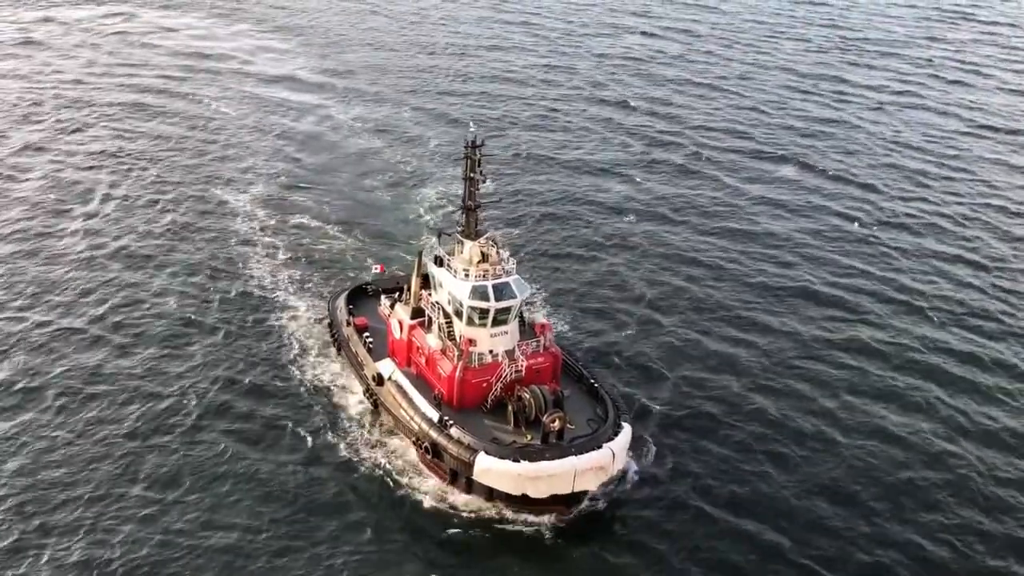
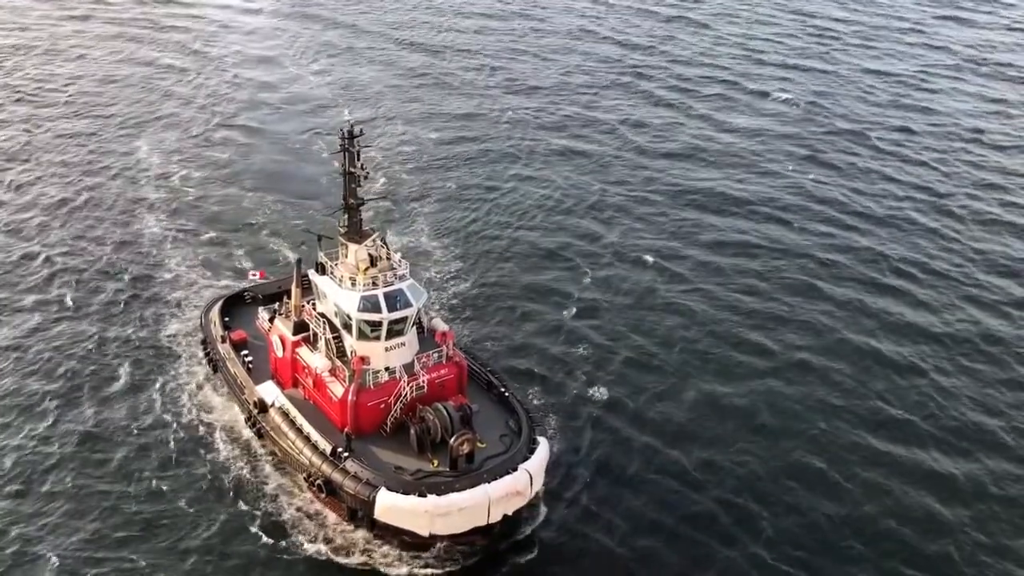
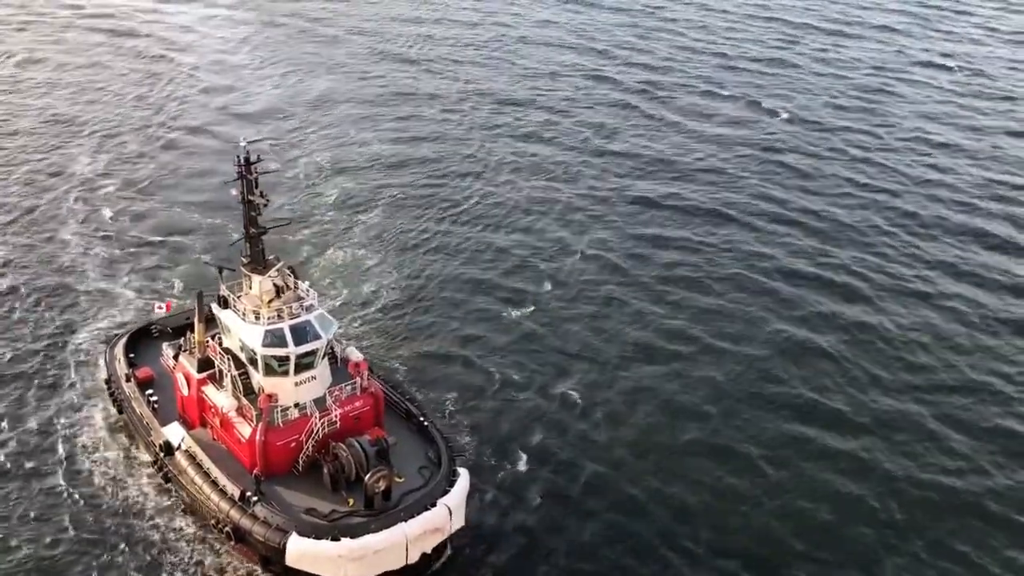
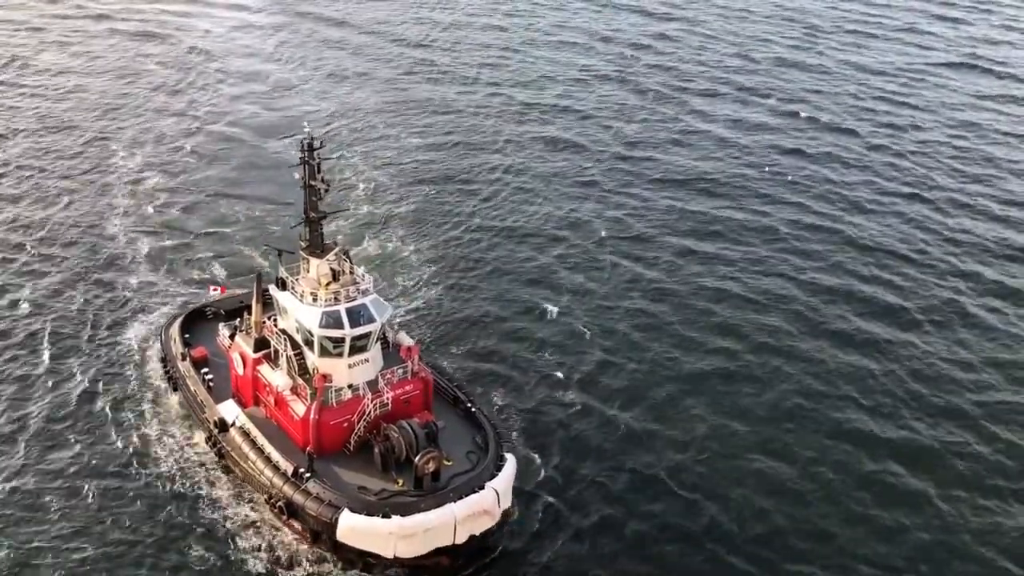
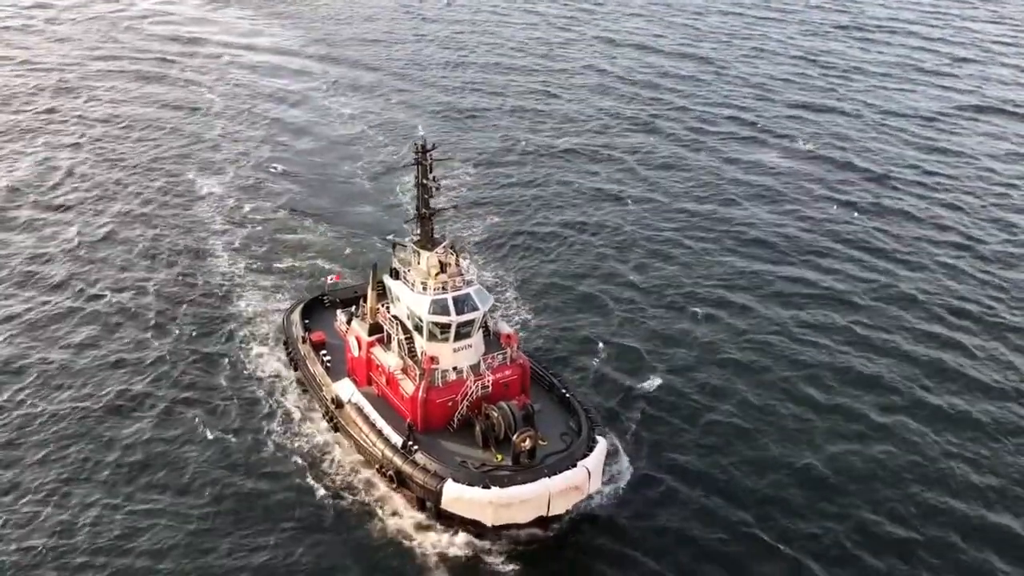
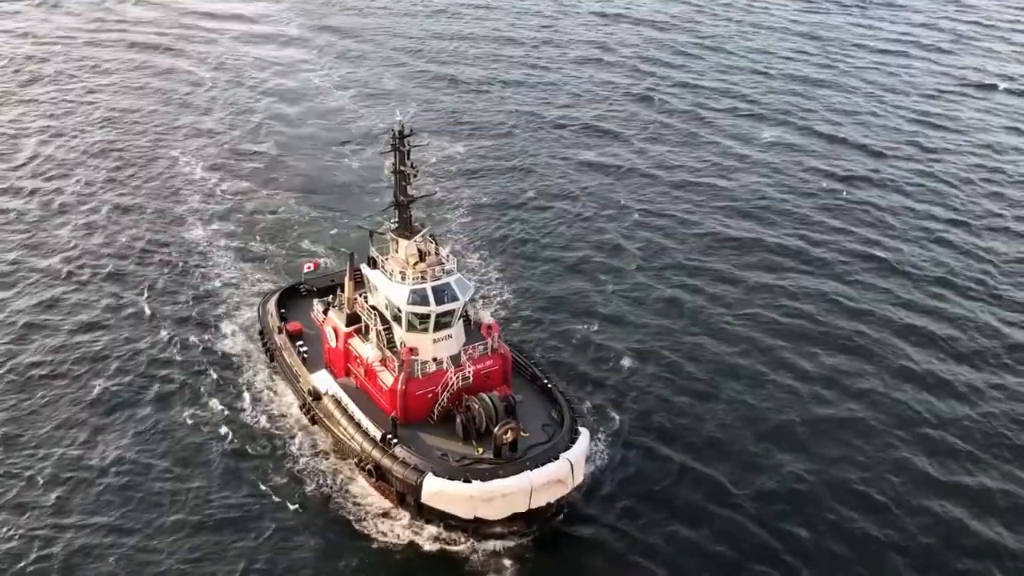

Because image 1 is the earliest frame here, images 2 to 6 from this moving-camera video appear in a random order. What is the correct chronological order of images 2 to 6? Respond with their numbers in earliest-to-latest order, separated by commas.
5, 6, 2, 4, 3
